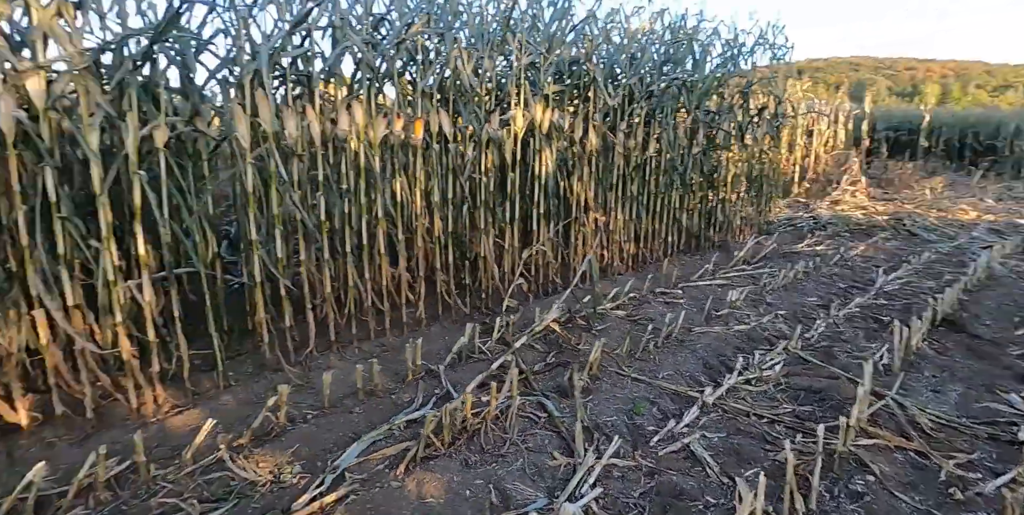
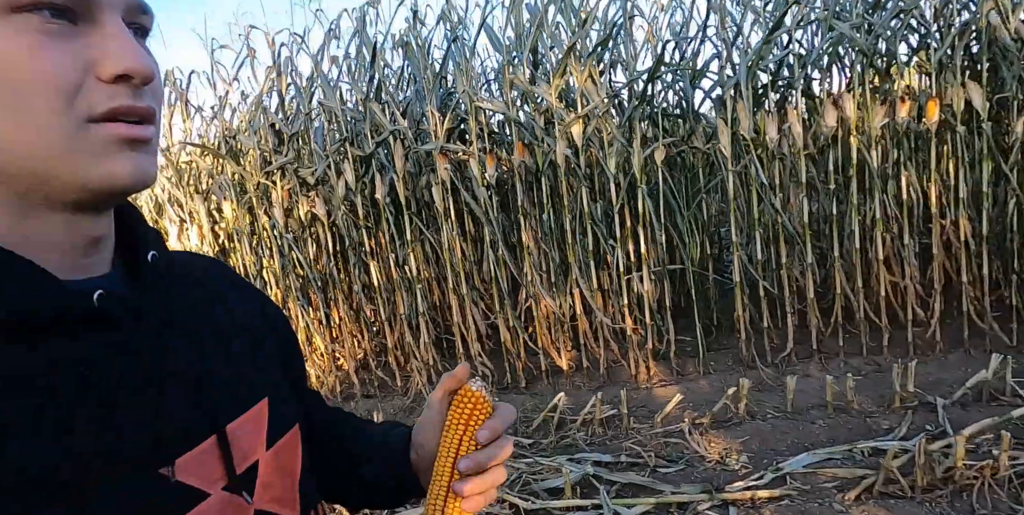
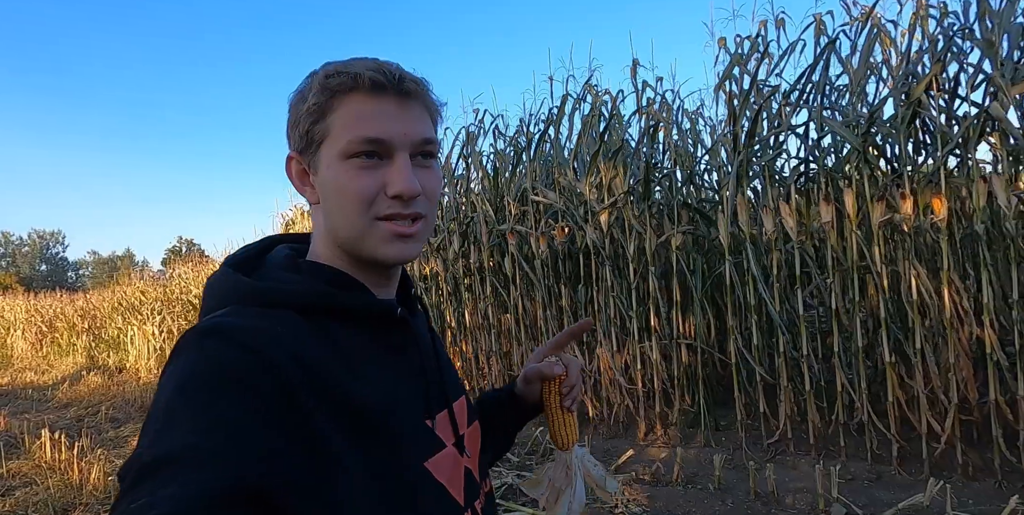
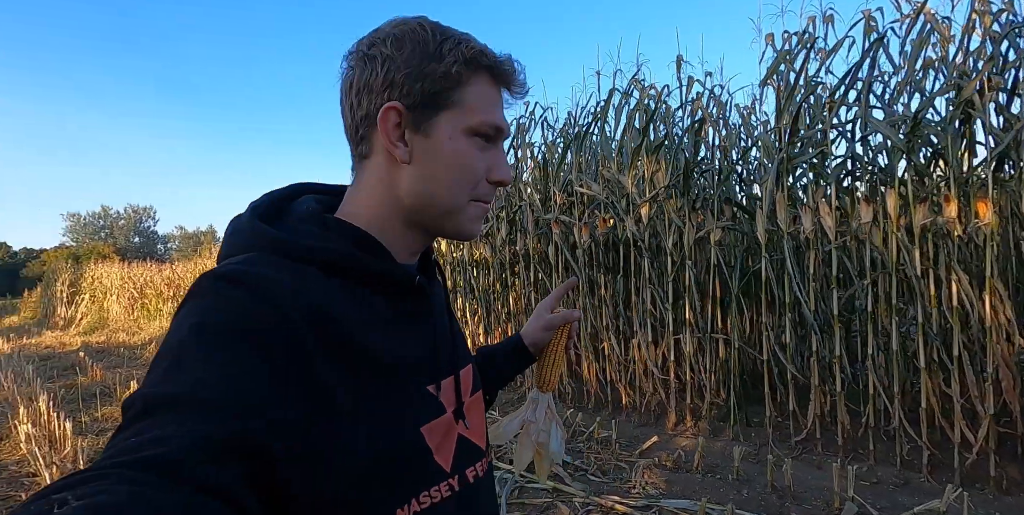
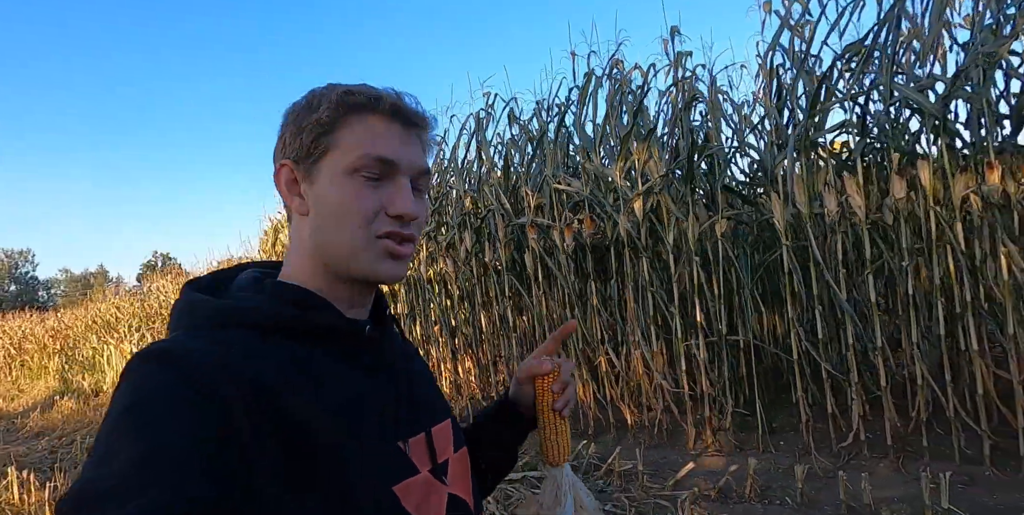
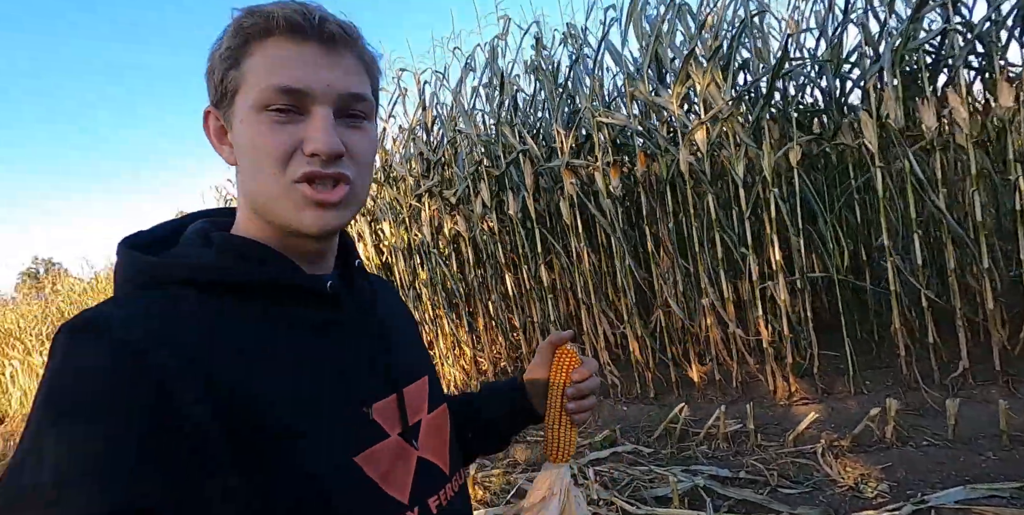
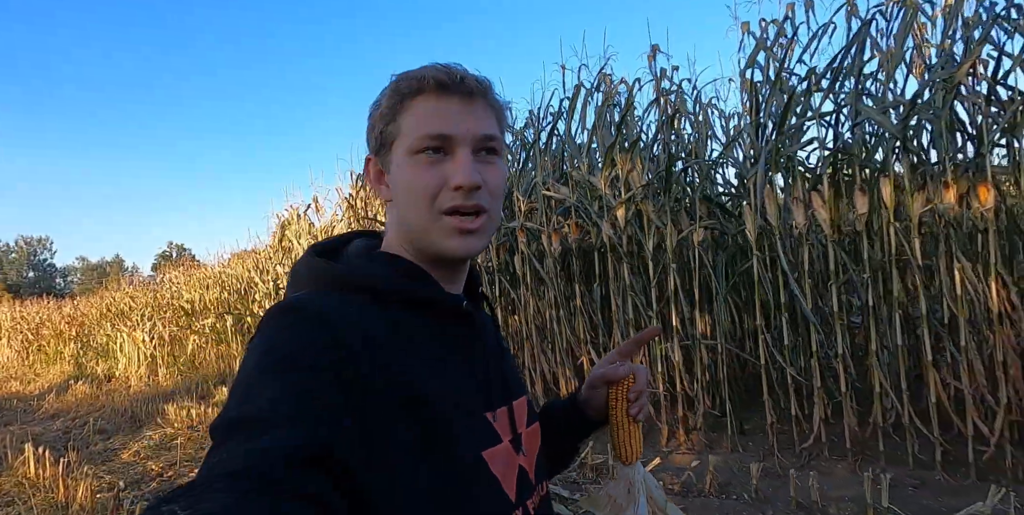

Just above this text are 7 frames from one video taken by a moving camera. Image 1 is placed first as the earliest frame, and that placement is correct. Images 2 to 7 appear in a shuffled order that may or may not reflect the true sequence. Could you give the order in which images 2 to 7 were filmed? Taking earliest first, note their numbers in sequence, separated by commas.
2, 6, 5, 7, 3, 4
